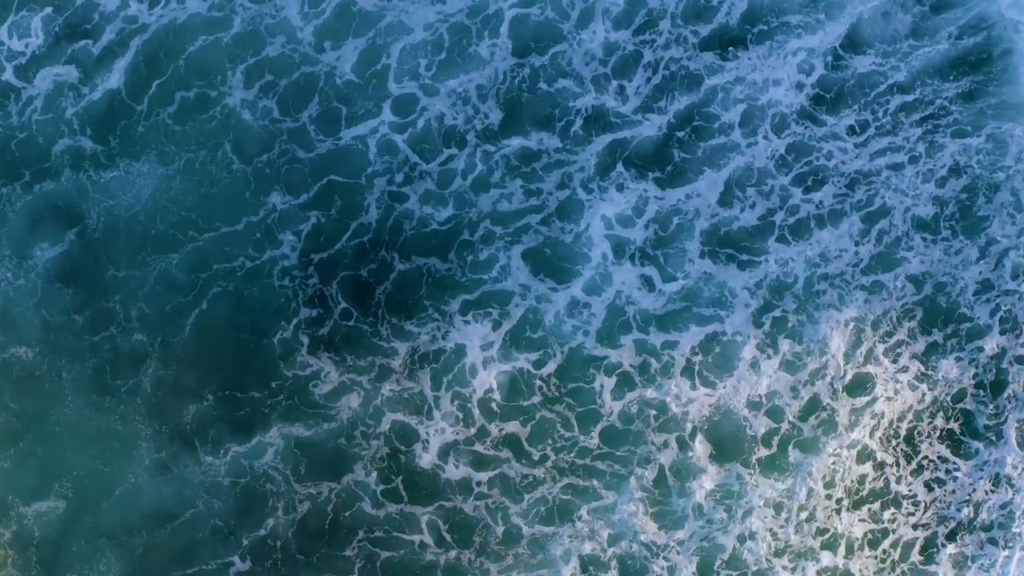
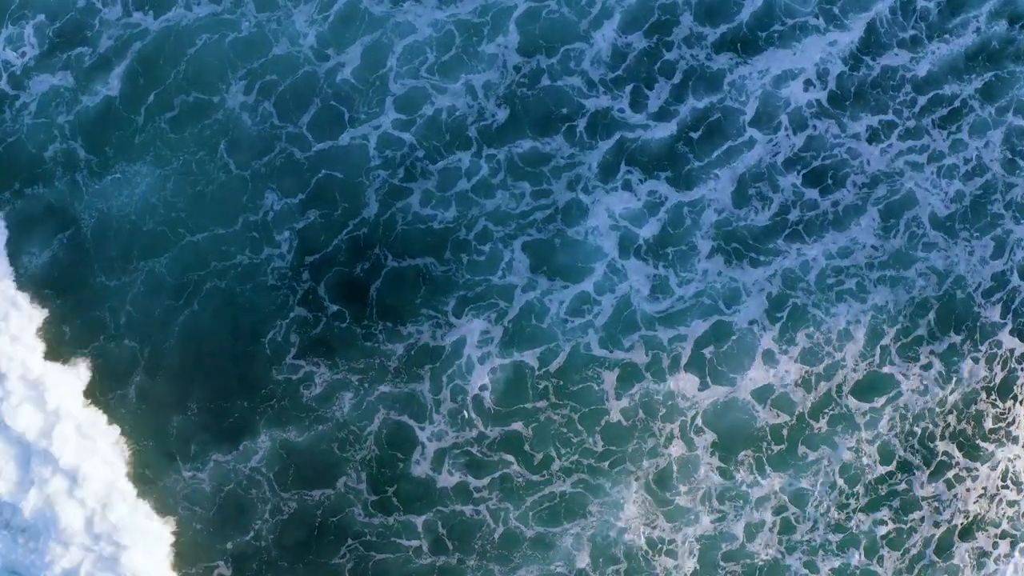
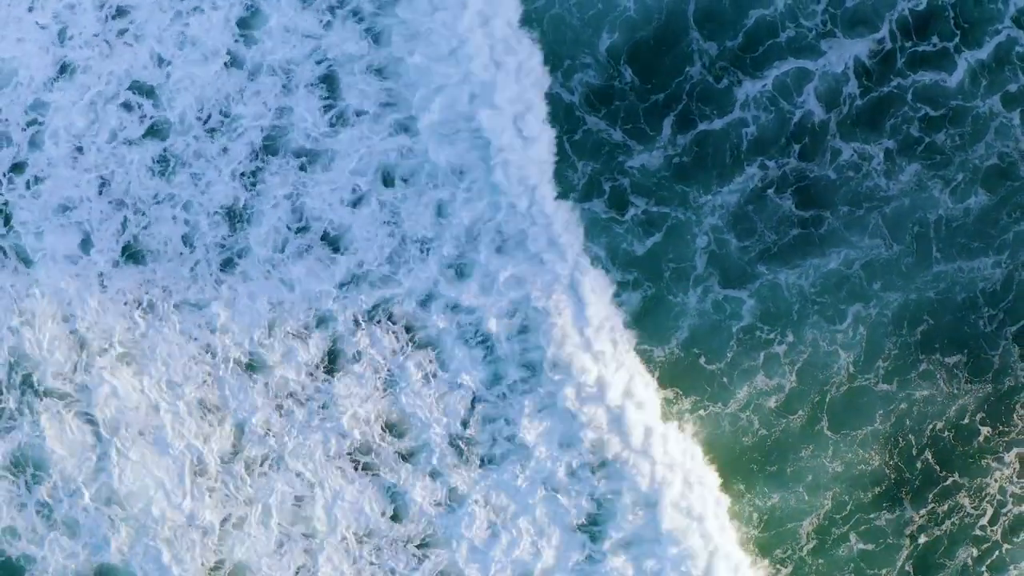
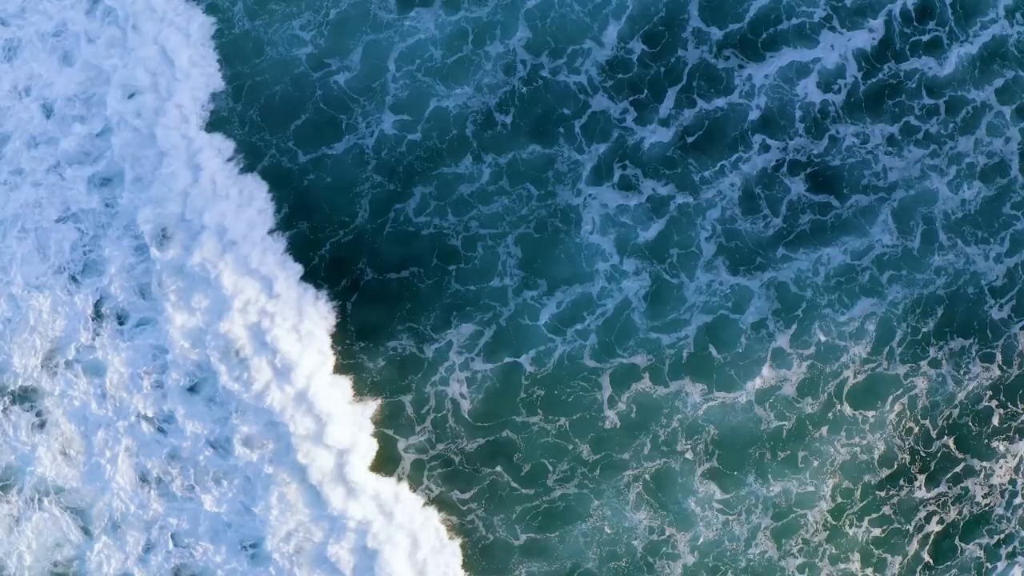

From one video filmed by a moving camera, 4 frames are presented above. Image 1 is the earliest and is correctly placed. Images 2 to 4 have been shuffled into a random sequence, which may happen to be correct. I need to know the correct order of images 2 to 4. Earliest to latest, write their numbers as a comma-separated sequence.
2, 4, 3
